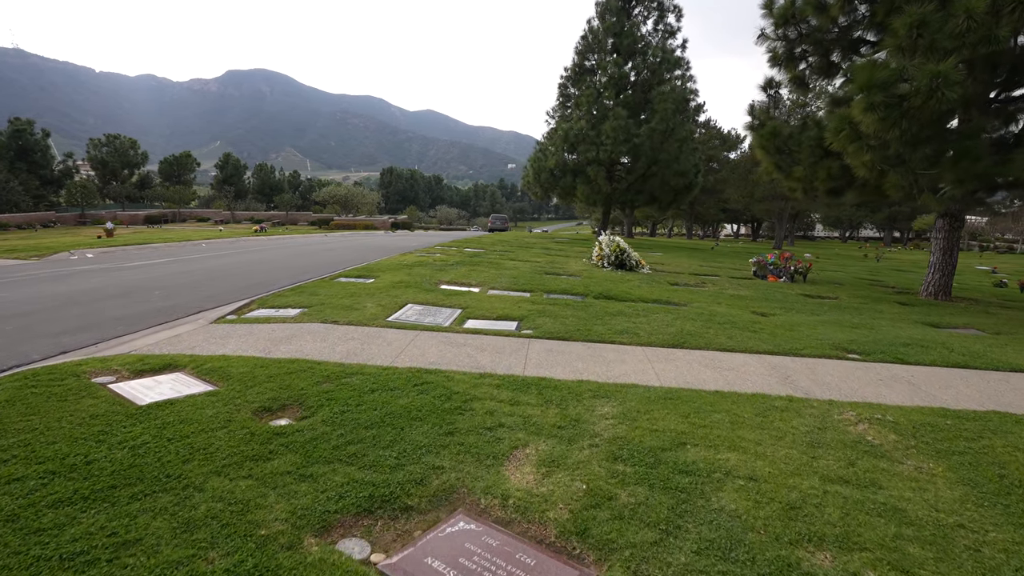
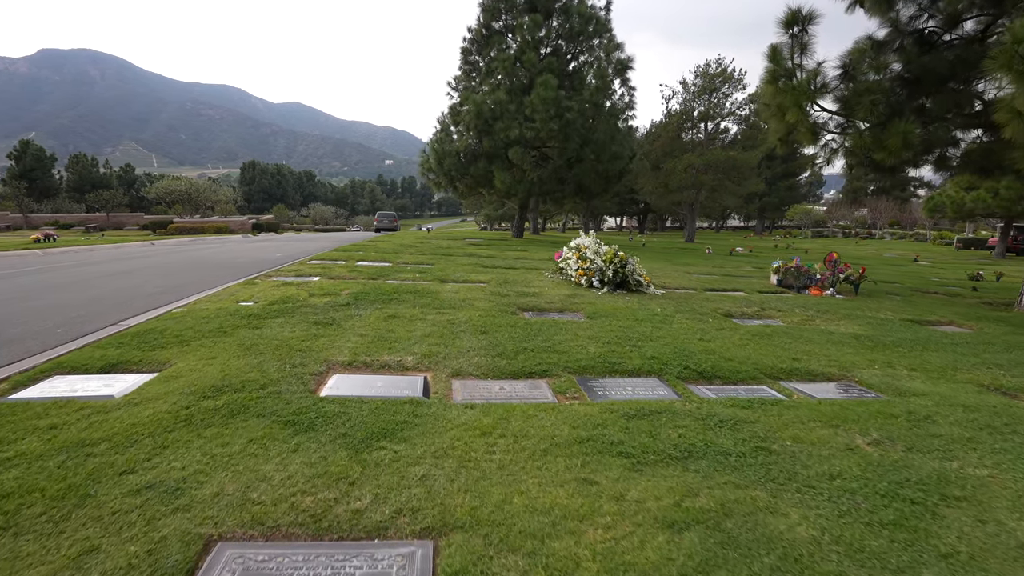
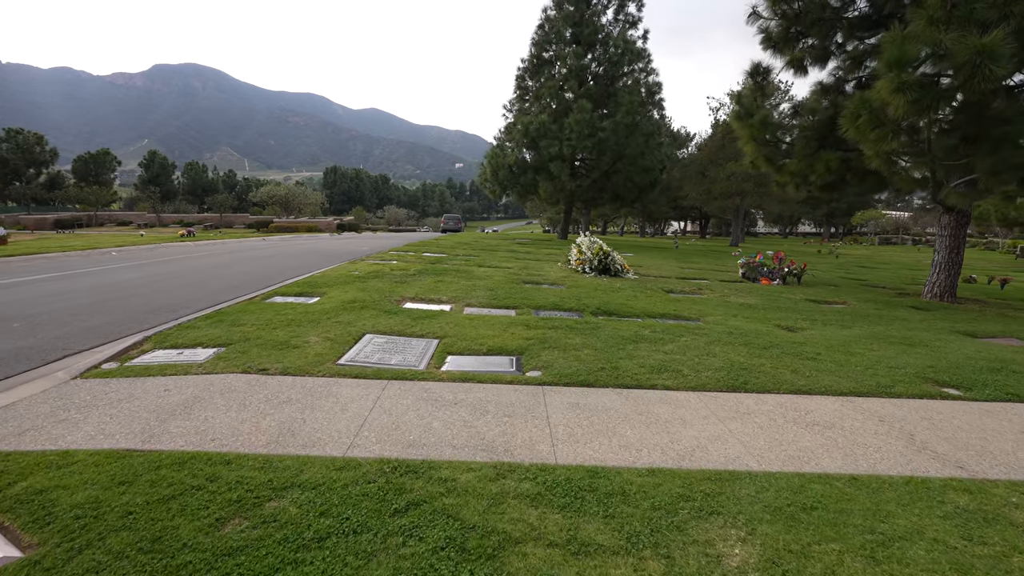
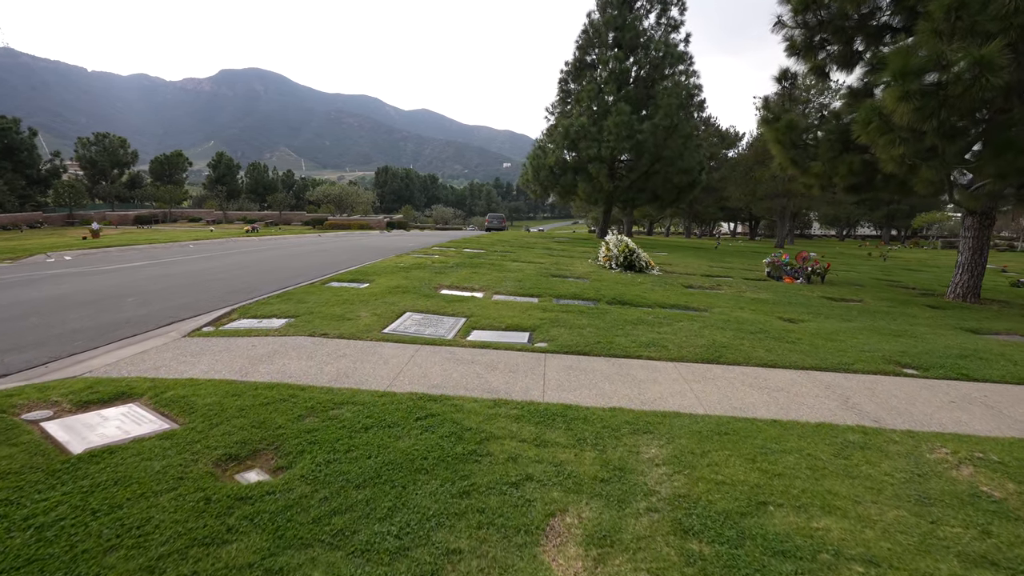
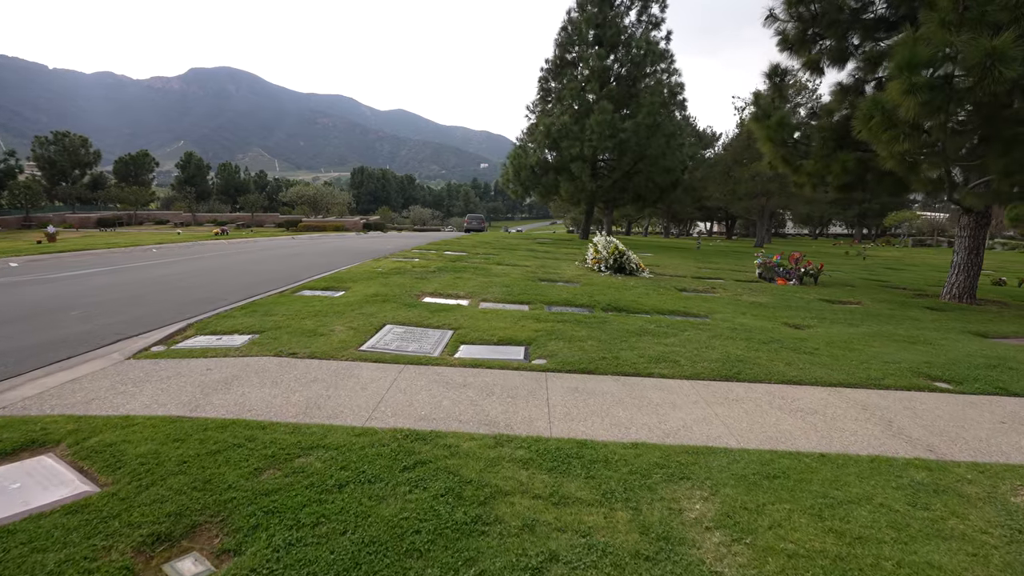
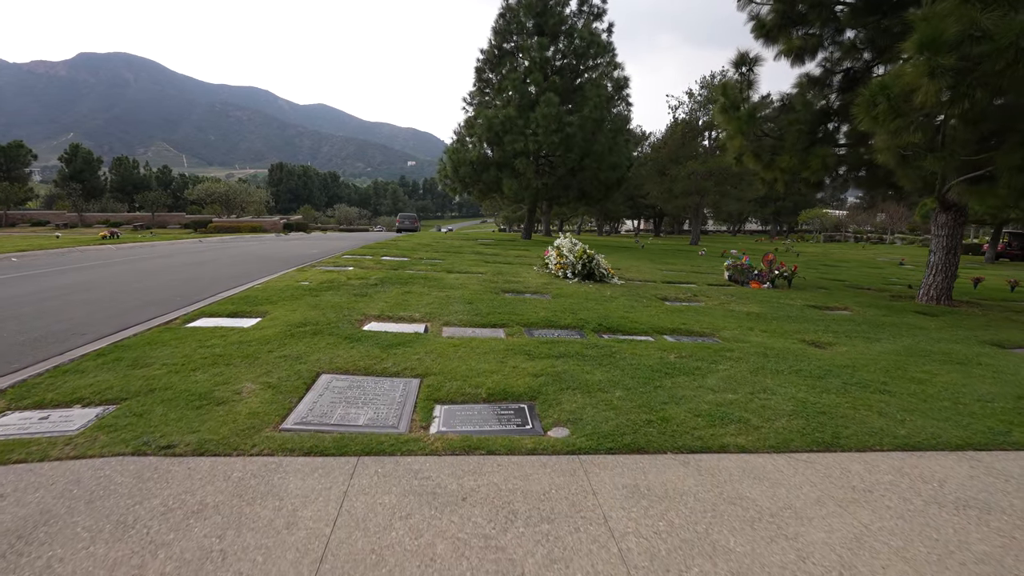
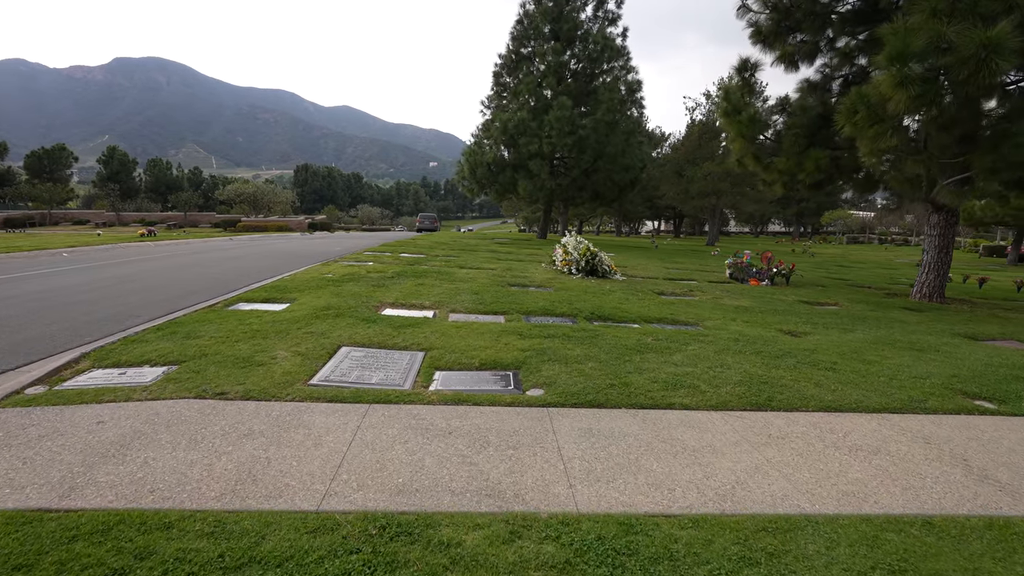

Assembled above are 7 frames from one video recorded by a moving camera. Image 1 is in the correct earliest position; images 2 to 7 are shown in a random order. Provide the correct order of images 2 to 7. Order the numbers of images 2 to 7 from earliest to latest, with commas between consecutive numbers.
4, 5, 3, 7, 6, 2
